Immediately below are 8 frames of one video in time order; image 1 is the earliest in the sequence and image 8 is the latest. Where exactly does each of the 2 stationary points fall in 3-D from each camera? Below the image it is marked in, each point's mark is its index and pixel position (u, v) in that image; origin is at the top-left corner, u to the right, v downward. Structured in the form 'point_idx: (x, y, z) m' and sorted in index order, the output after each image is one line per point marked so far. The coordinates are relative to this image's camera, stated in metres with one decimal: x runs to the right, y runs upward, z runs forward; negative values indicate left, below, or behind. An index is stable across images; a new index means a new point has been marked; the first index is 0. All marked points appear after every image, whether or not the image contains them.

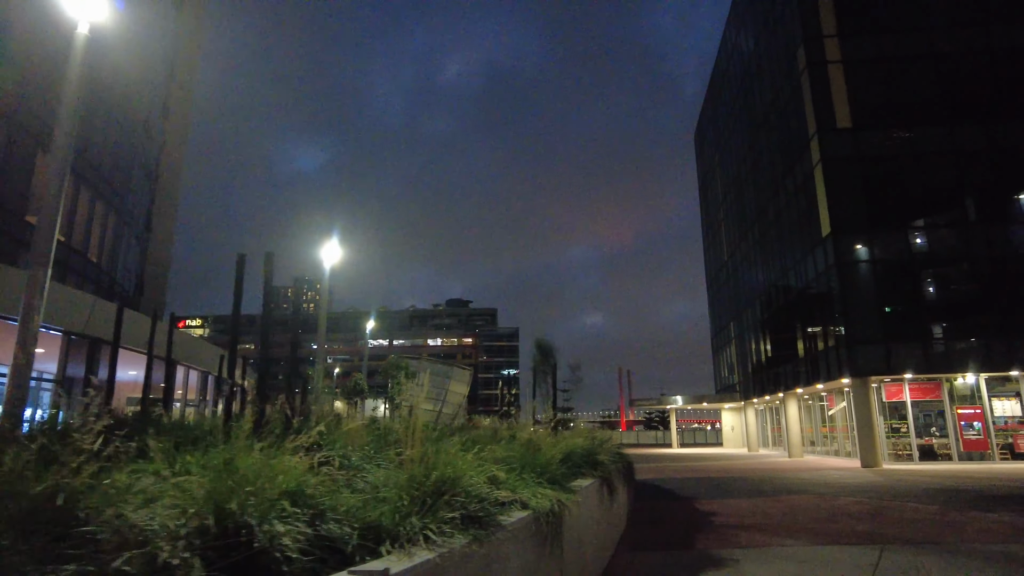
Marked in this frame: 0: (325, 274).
0: (-4.4, +0.3, +15.3) m
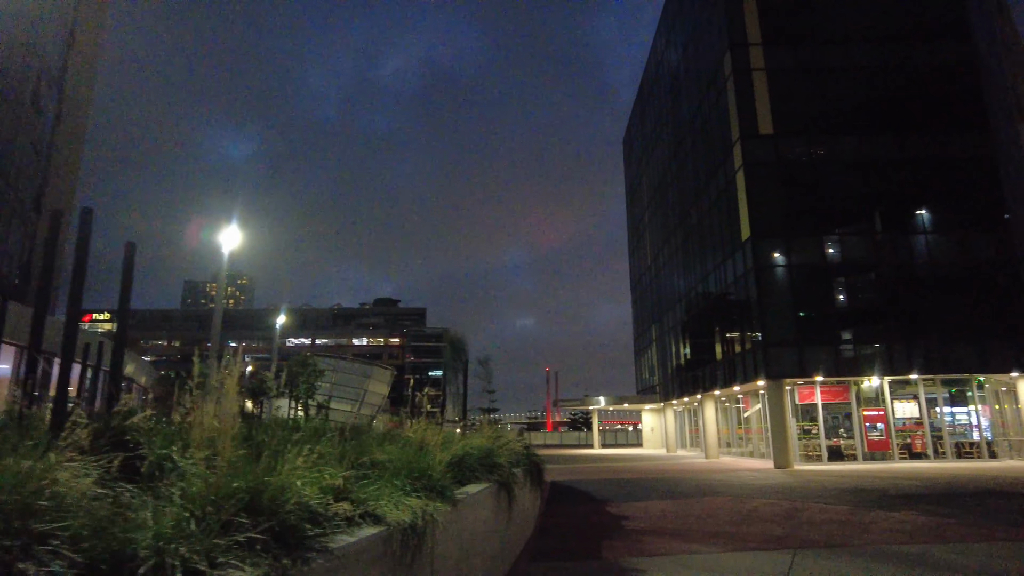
0: (-6.2, +0.6, +14.1) m
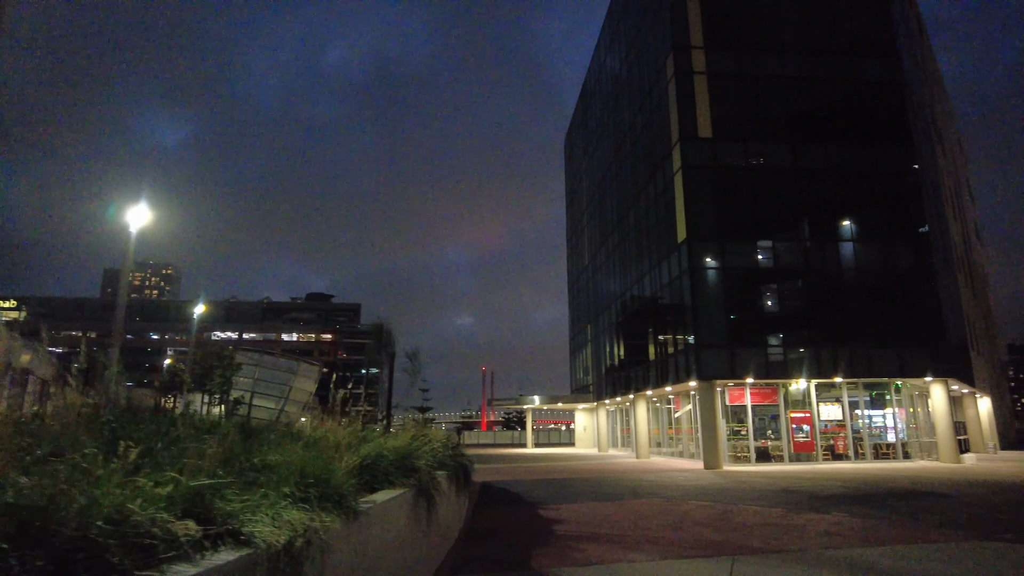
0: (-7.5, +0.9, +12.9) m
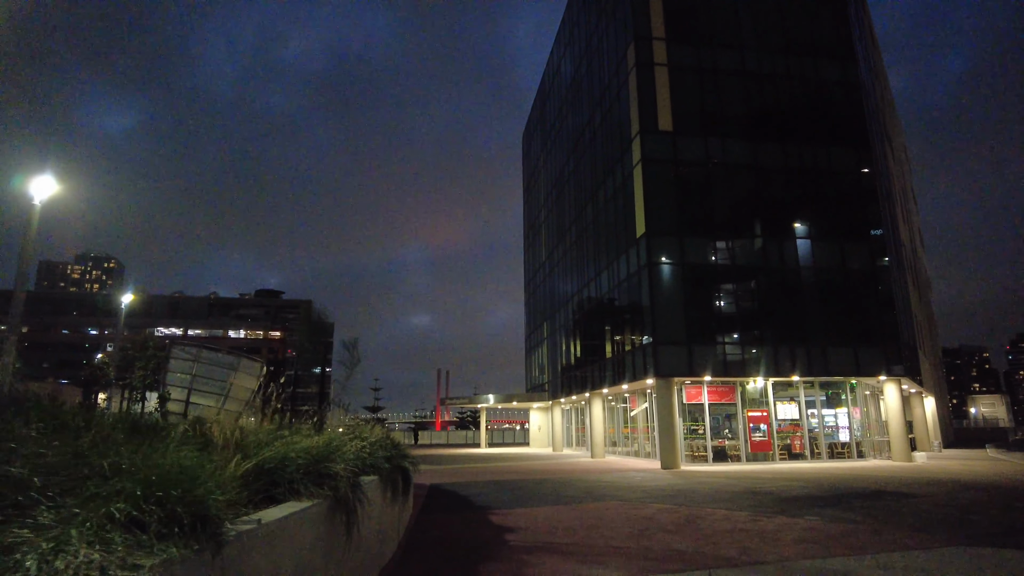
0: (-8.3, +1.3, +11.4) m
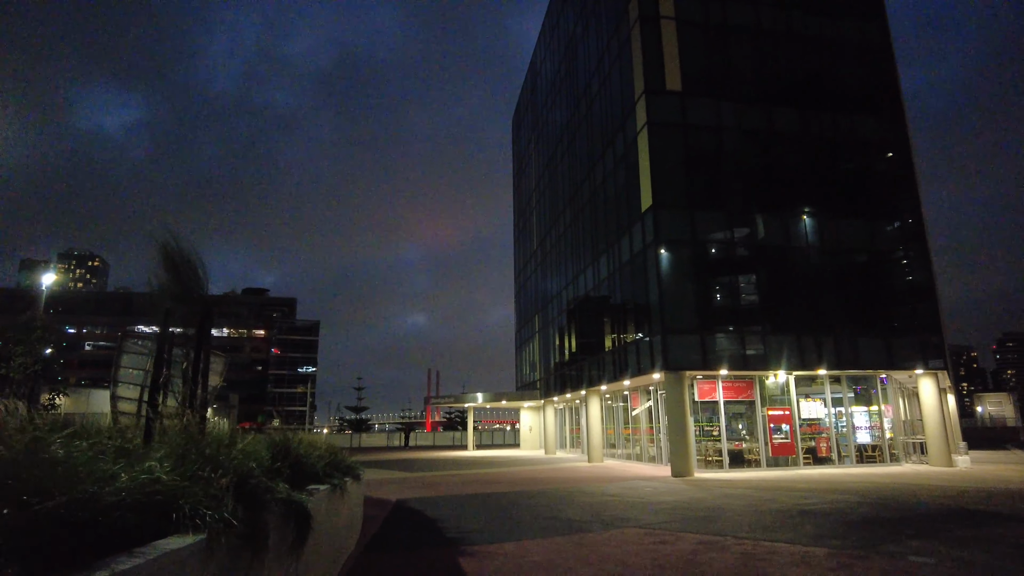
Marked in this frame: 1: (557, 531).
0: (-8.5, +1.8, +8.4) m
1: (+0.6, -3.2, +8.8) m
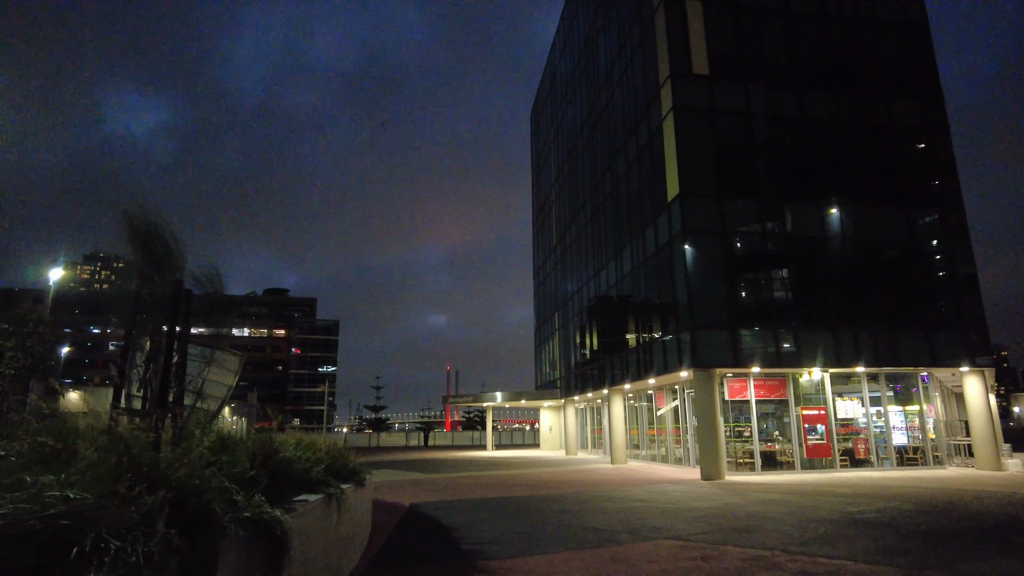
0: (-8.3, +2.0, +7.8) m
1: (+0.8, -3.1, +7.9) m
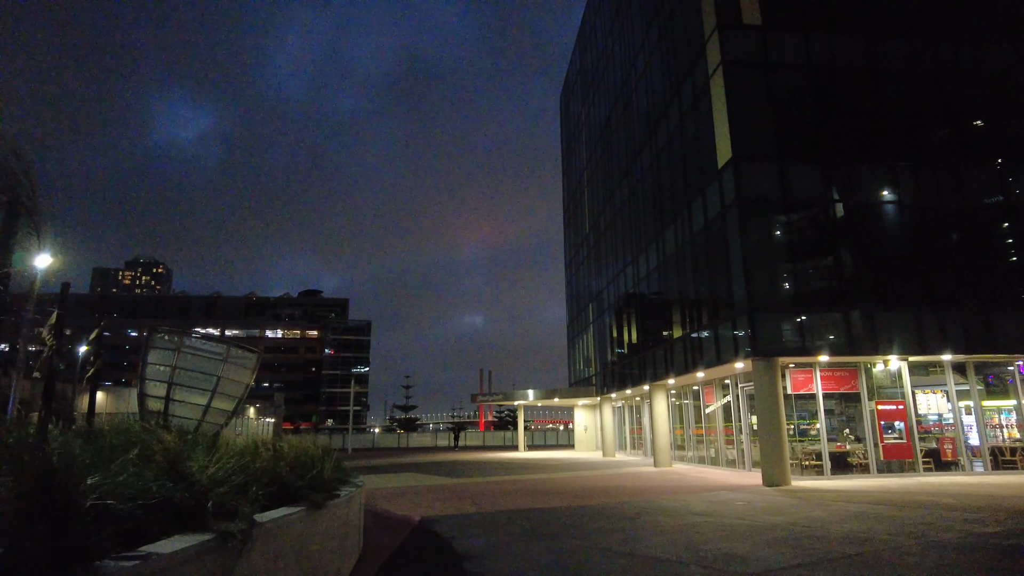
0: (-8.1, +2.3, +6.1) m
1: (+1.1, -2.6, +5.8) m
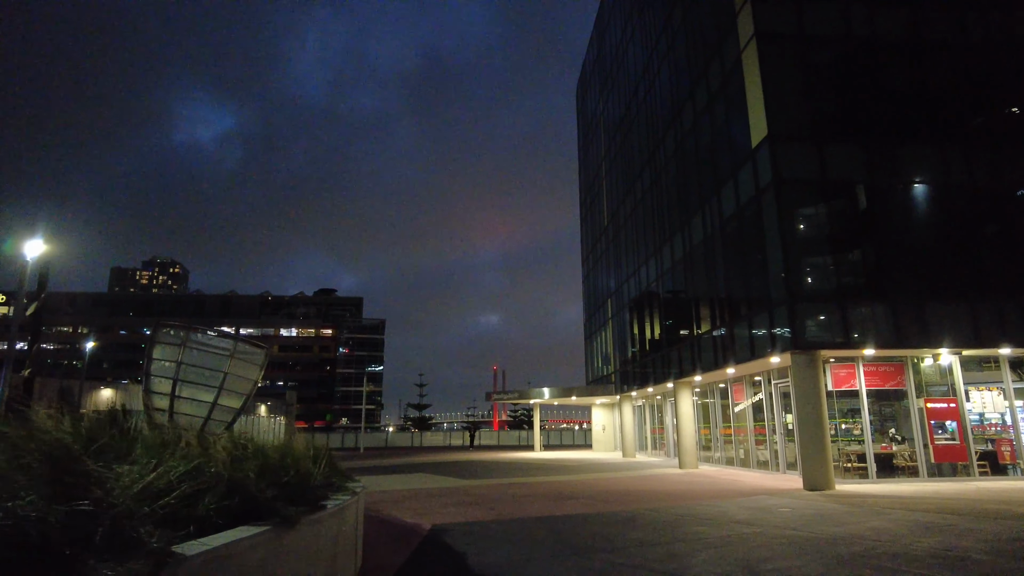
0: (-7.9, +2.6, +5.1) m
1: (+1.3, -2.3, +4.7) m
